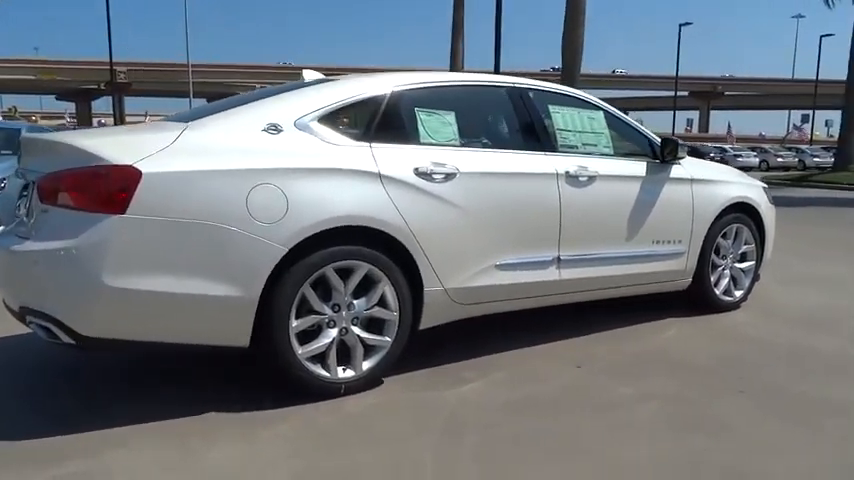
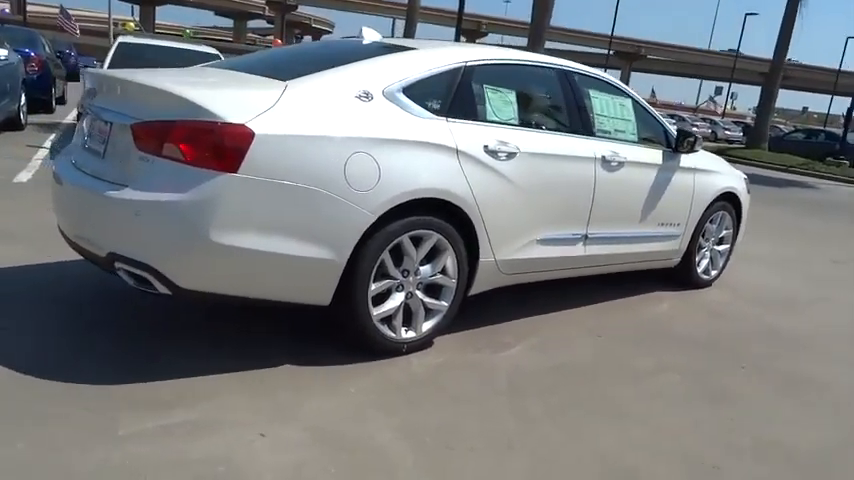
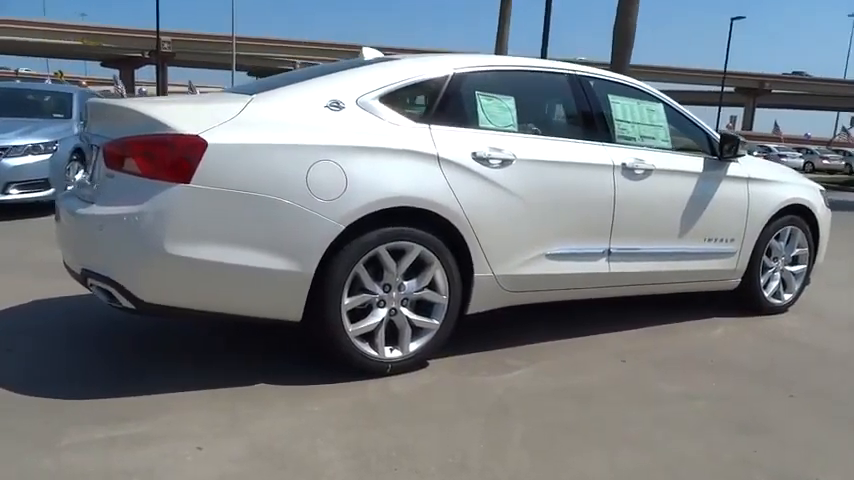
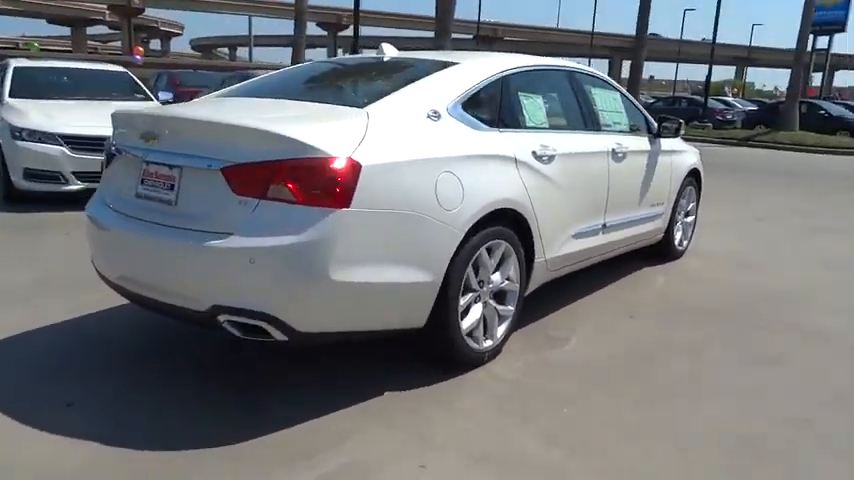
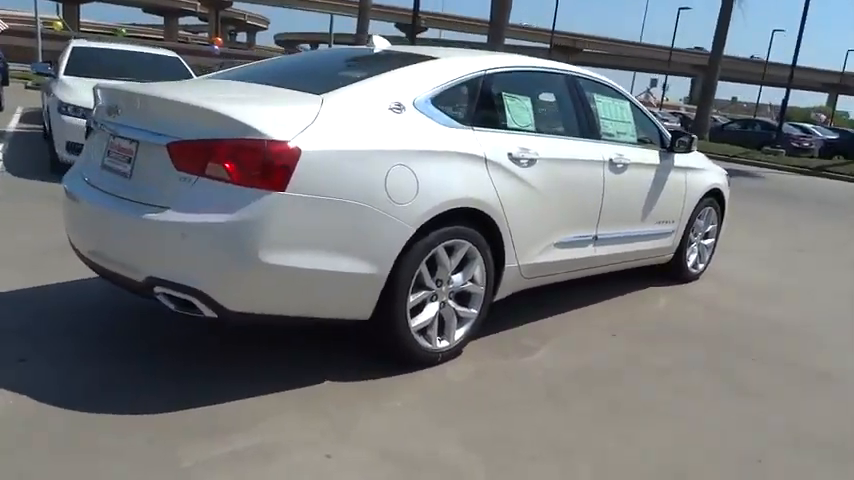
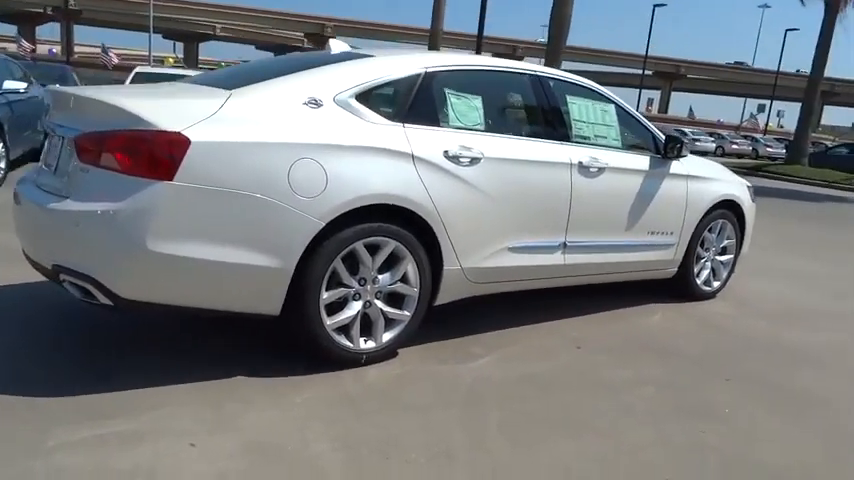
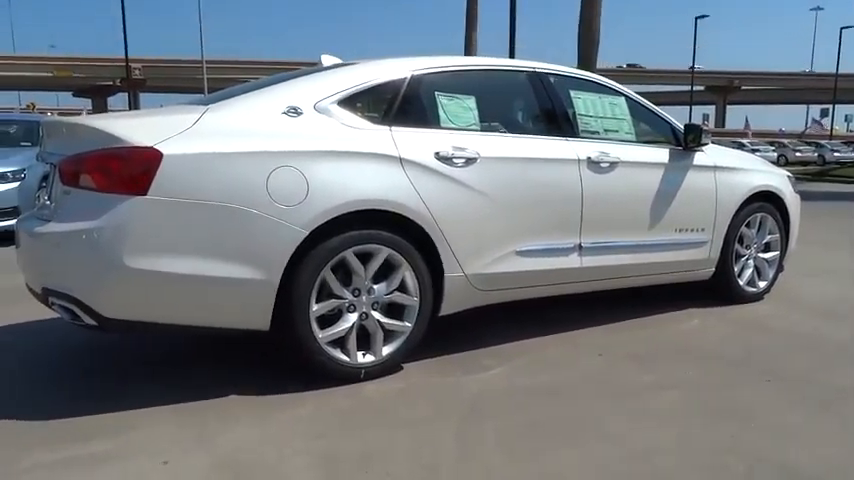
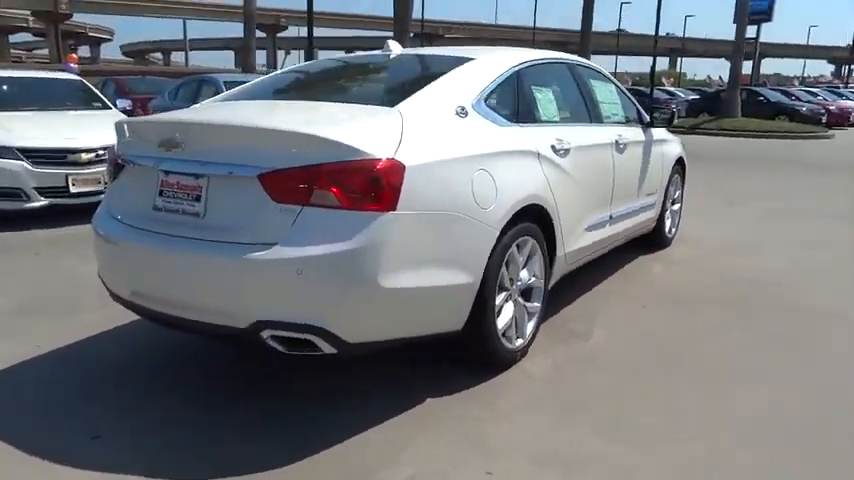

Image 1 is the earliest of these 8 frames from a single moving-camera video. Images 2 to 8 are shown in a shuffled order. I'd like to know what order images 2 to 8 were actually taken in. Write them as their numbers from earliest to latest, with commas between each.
7, 3, 6, 2, 5, 4, 8
